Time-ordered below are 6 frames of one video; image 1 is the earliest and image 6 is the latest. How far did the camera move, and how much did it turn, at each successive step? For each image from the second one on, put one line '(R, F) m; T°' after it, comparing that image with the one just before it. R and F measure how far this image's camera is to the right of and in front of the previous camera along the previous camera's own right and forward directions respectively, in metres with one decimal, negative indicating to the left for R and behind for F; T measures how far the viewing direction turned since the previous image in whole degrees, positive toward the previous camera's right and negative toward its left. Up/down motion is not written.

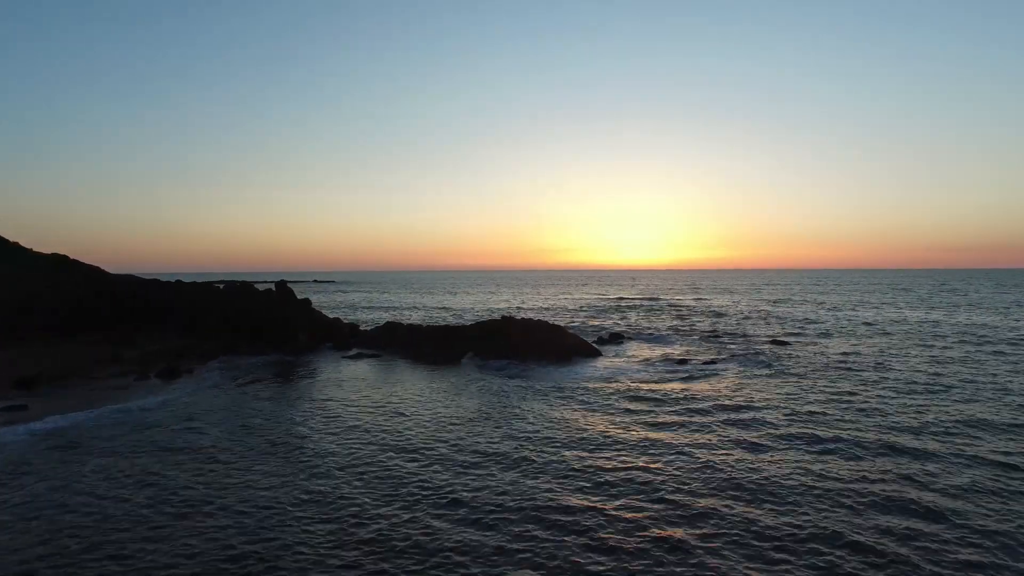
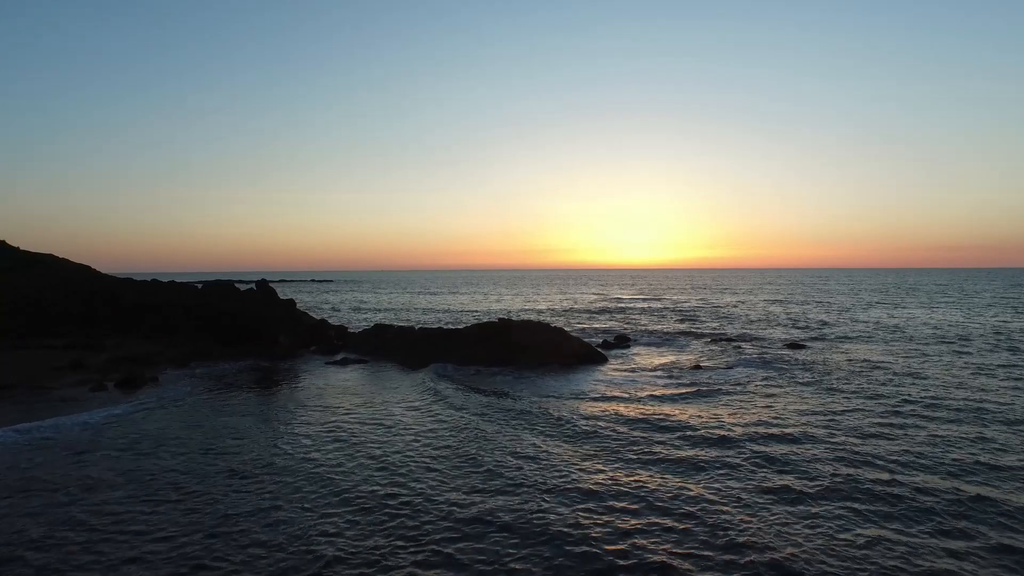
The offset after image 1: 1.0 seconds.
(+0.2, +2.1) m; 0°
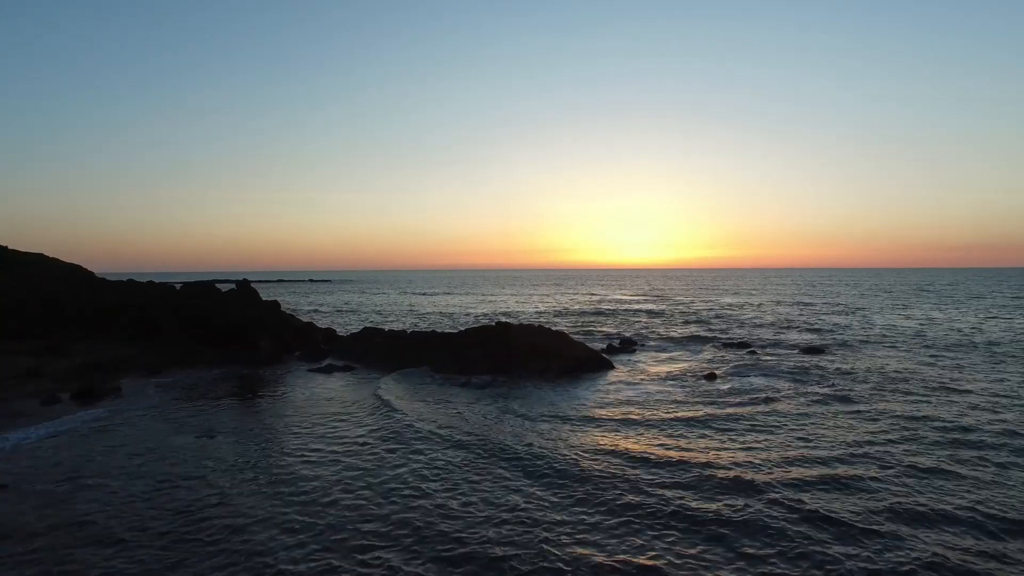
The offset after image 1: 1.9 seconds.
(+0.1, +2.0) m; 0°
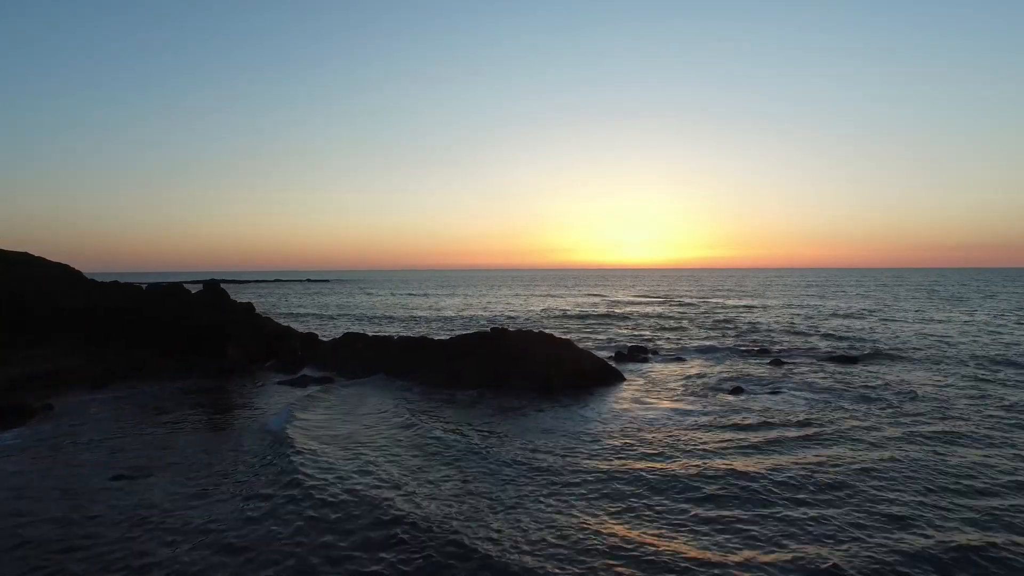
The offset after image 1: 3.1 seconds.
(+0.1, +2.8) m; 0°
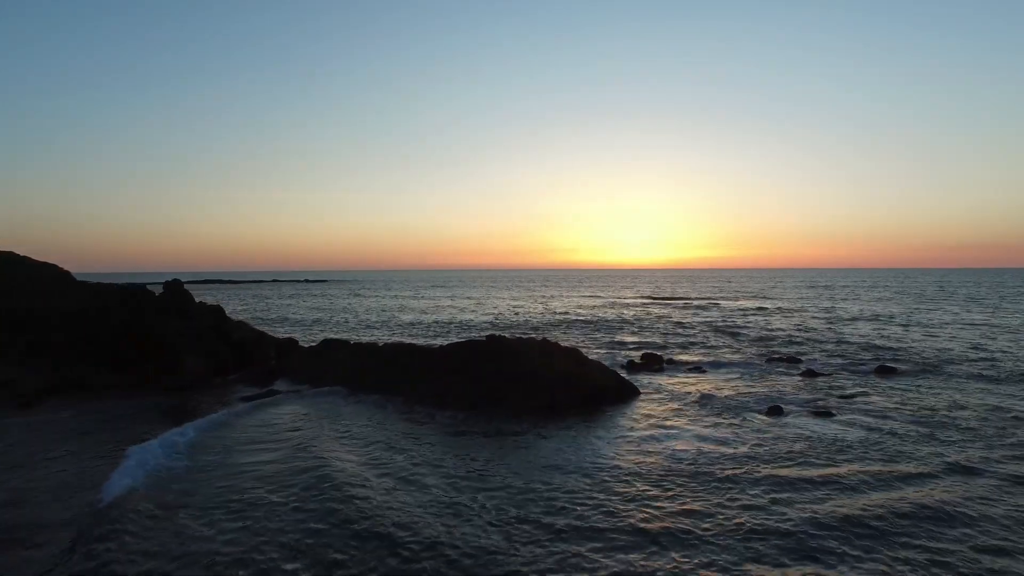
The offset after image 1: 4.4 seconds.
(0.0, +2.7) m; 0°
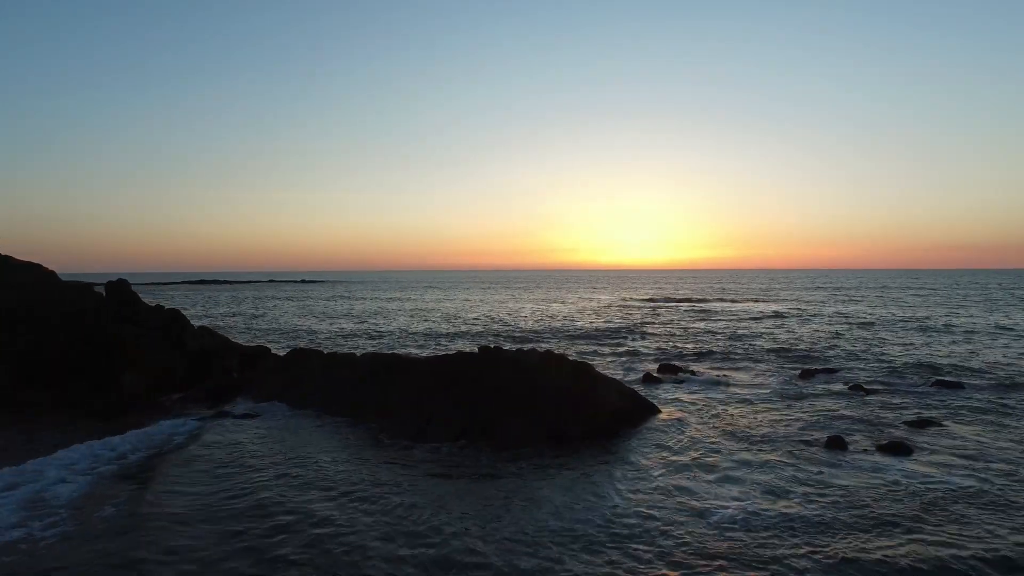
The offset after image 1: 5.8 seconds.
(0.0, +3.0) m; 0°
